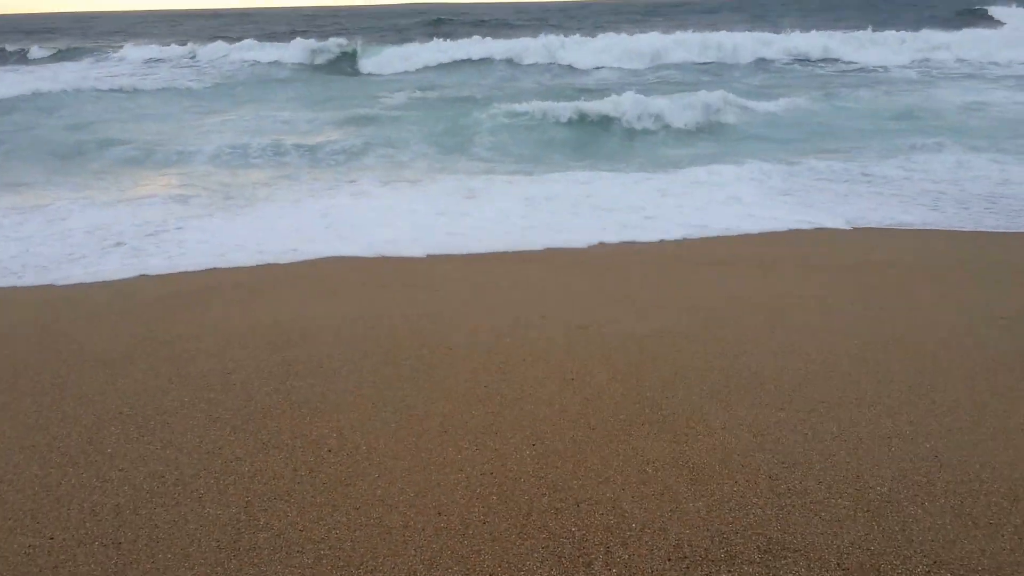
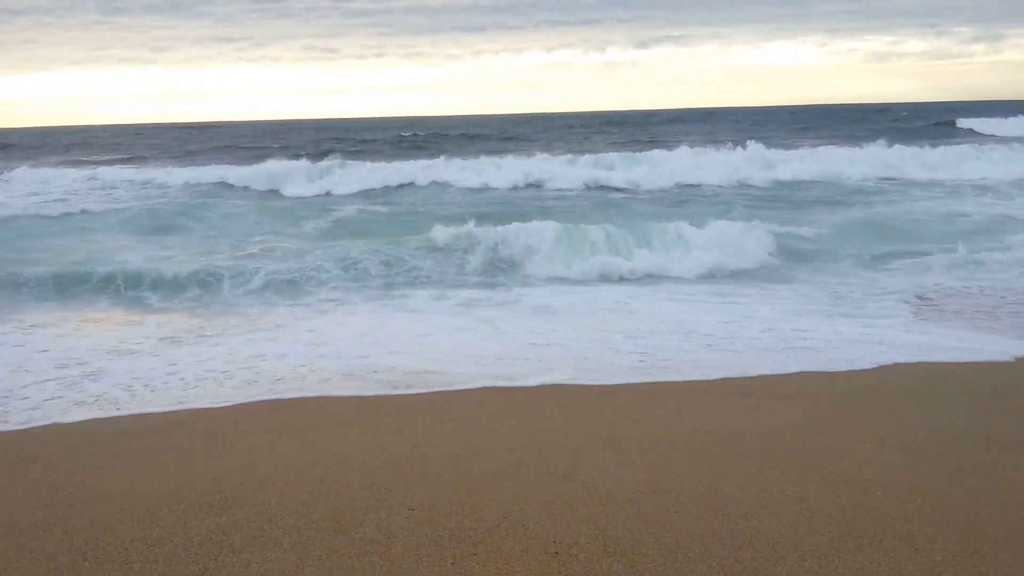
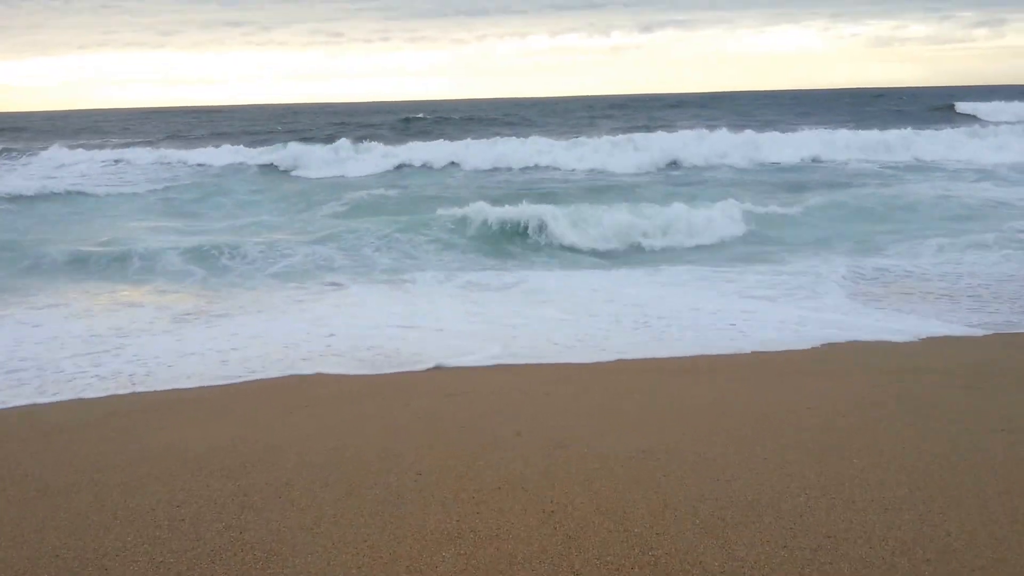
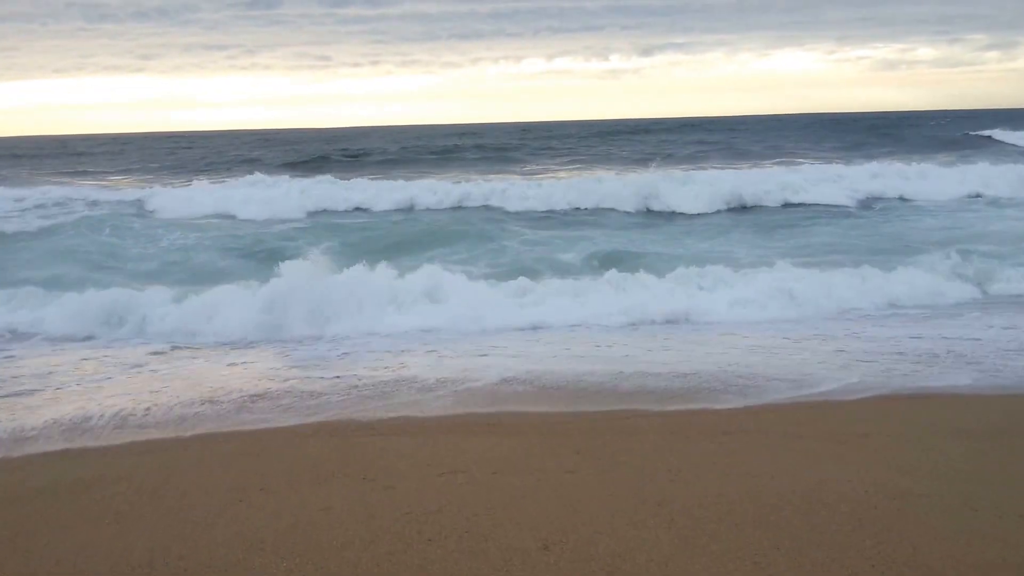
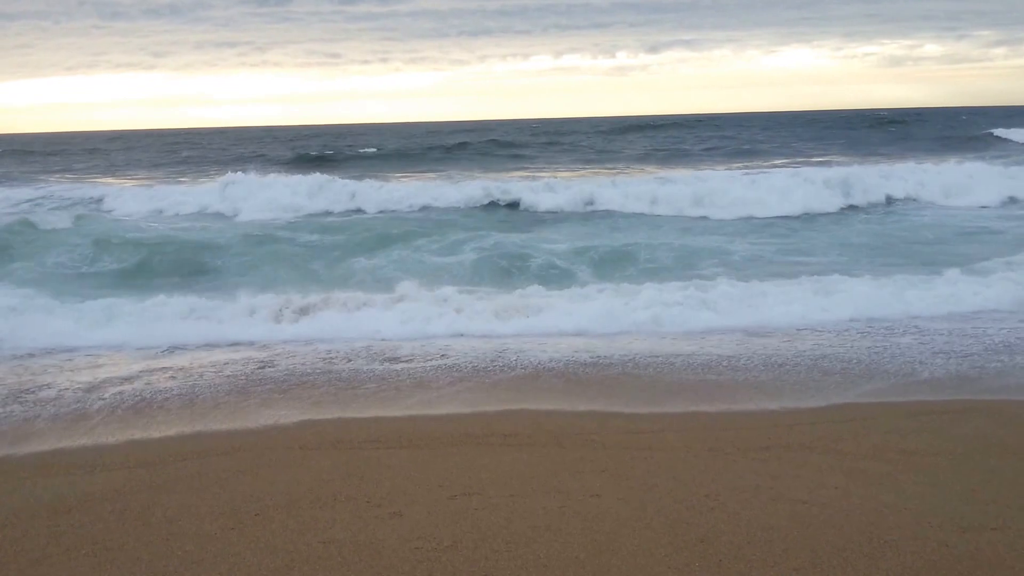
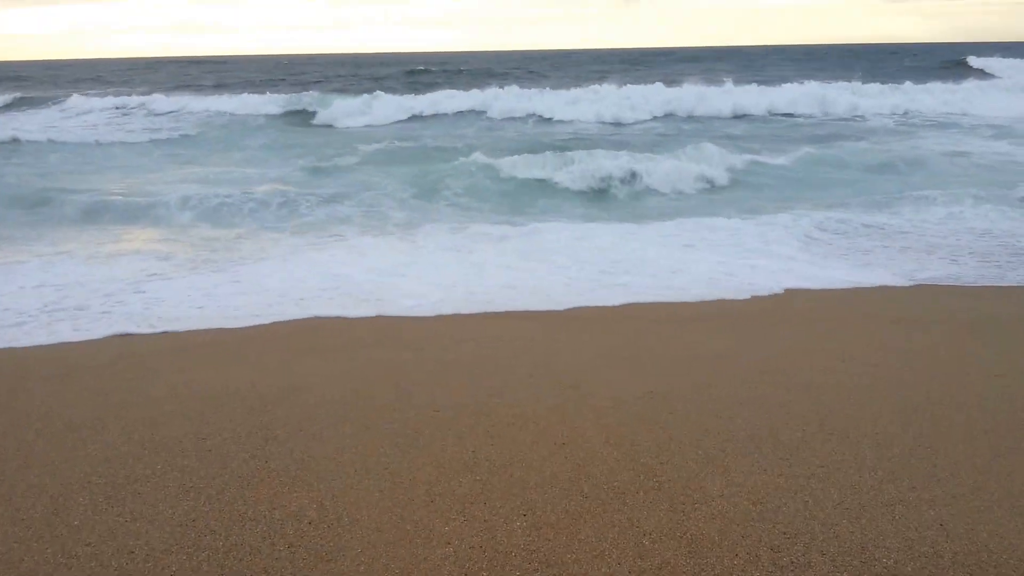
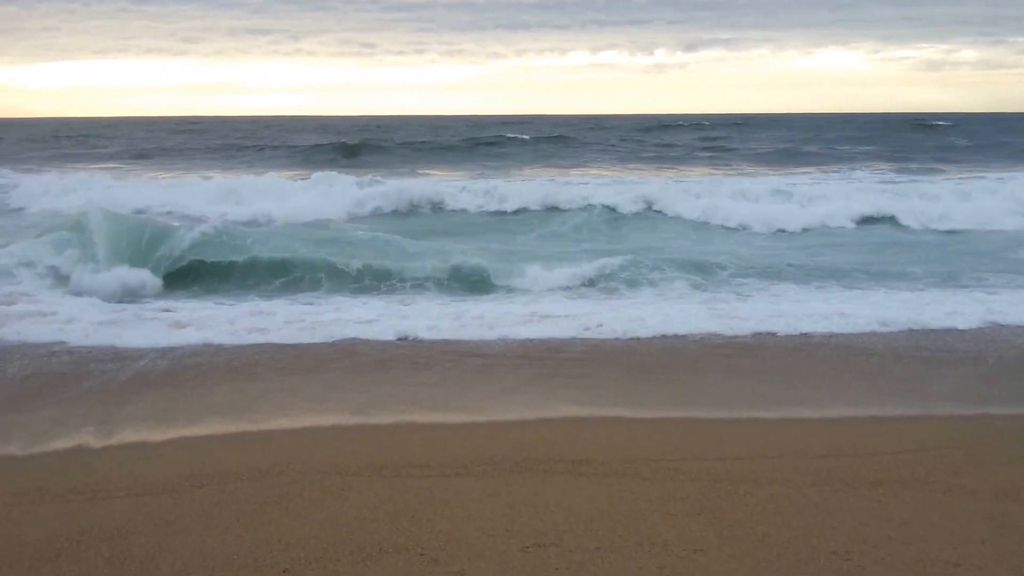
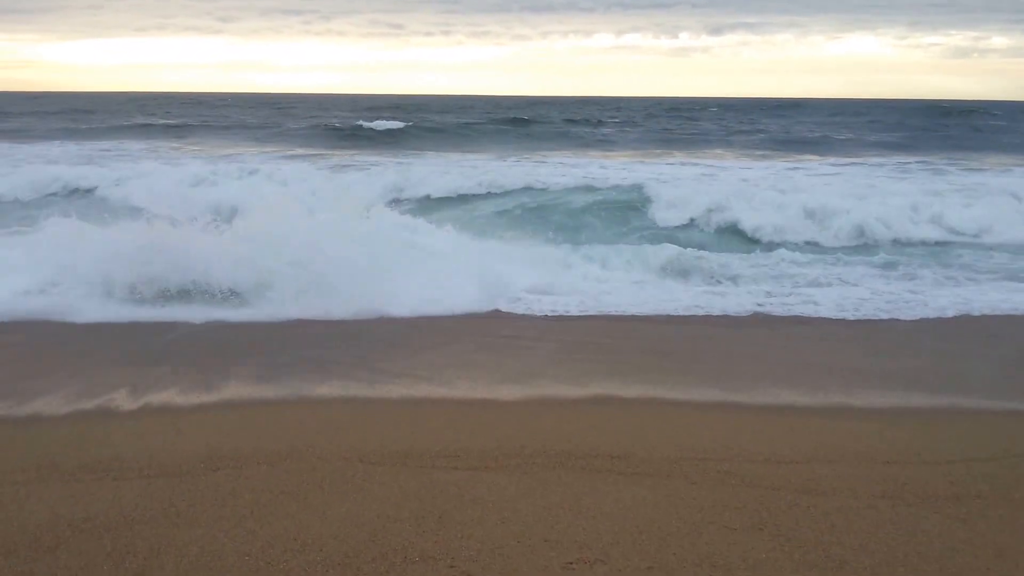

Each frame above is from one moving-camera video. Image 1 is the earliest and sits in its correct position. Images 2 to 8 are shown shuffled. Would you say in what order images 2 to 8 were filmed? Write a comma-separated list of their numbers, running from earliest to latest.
6, 3, 2, 4, 5, 7, 8
